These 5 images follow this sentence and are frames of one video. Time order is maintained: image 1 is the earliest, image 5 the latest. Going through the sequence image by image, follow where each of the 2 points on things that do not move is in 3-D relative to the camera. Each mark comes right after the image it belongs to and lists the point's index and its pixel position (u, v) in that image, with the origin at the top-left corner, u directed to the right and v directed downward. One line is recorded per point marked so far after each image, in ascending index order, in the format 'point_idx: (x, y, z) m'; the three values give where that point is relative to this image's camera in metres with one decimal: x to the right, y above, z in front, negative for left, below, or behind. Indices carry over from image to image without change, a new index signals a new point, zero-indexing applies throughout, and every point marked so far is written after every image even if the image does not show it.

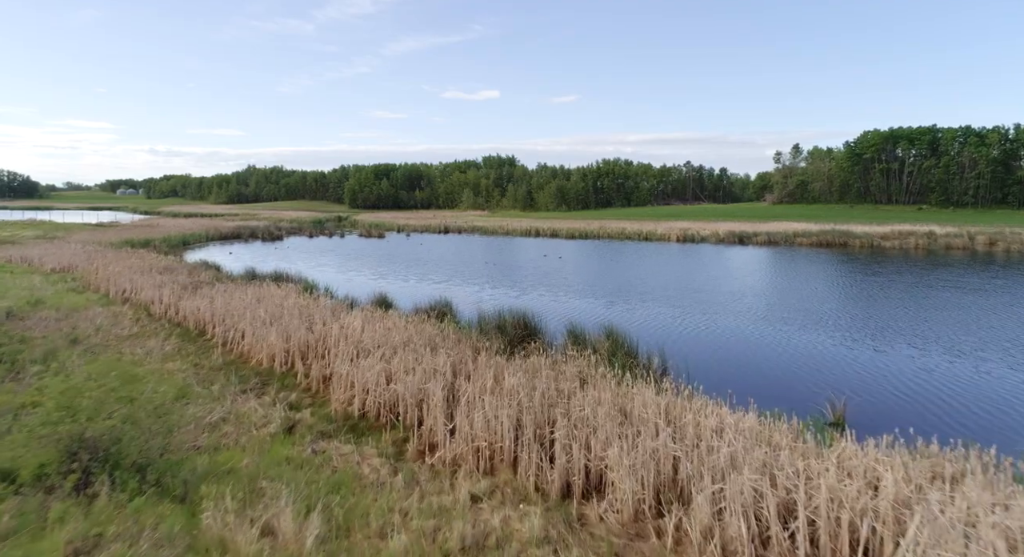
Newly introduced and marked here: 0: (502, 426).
0: (-0.1, -1.6, +5.8) m
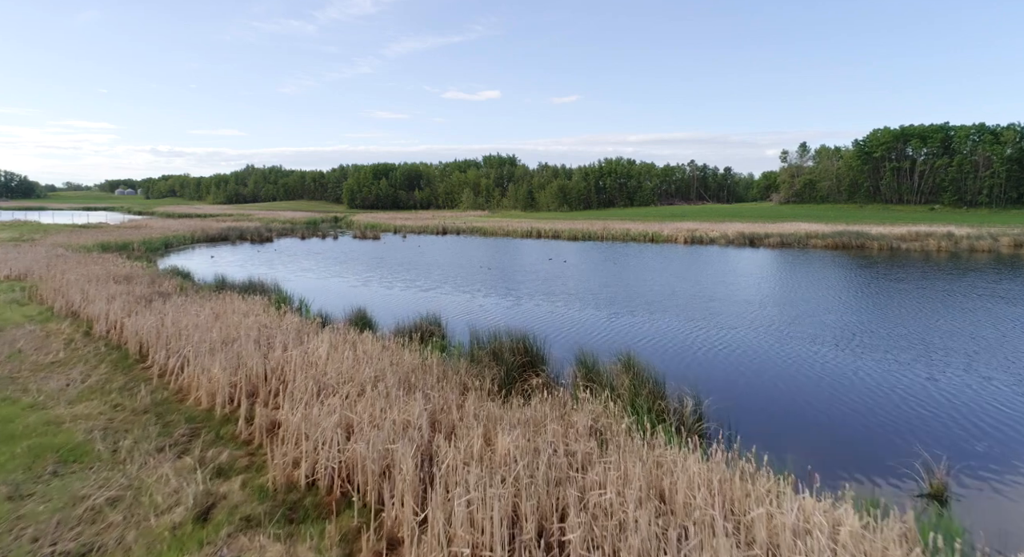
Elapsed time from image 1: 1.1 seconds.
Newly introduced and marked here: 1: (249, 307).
0: (-0.1, -1.8, +4.1) m
1: (-5.4, -0.6, +11.3) m
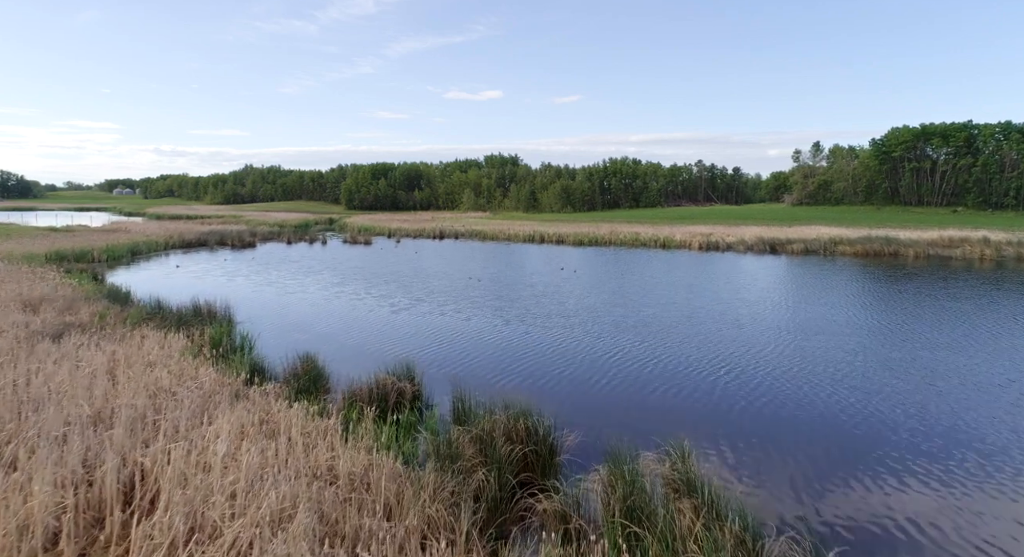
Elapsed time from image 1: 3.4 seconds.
0: (-0.2, -2.4, +1.4) m
1: (-5.4, -1.1, +8.5) m
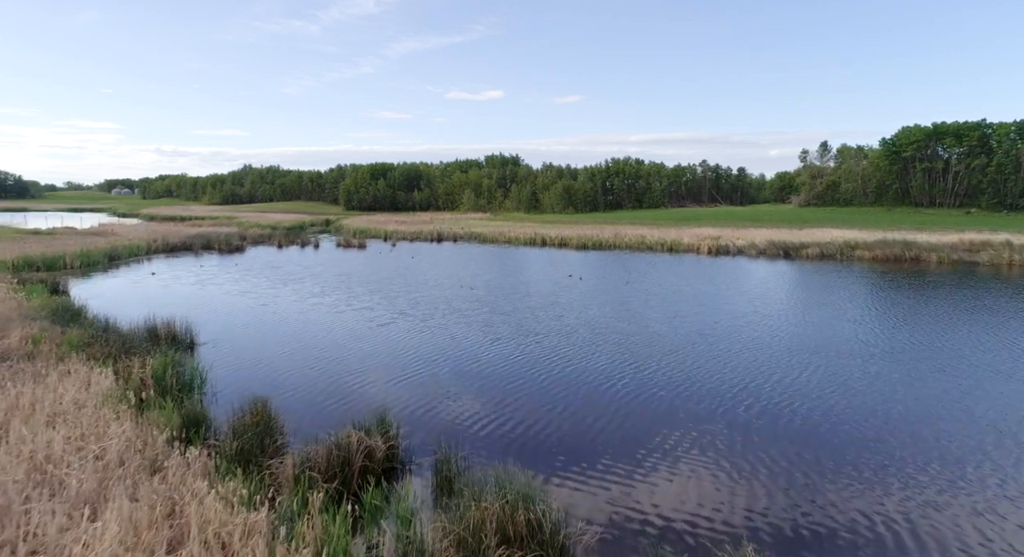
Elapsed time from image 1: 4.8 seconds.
0: (-0.2, -2.7, -0.2) m
1: (-5.5, -1.5, +7.0) m
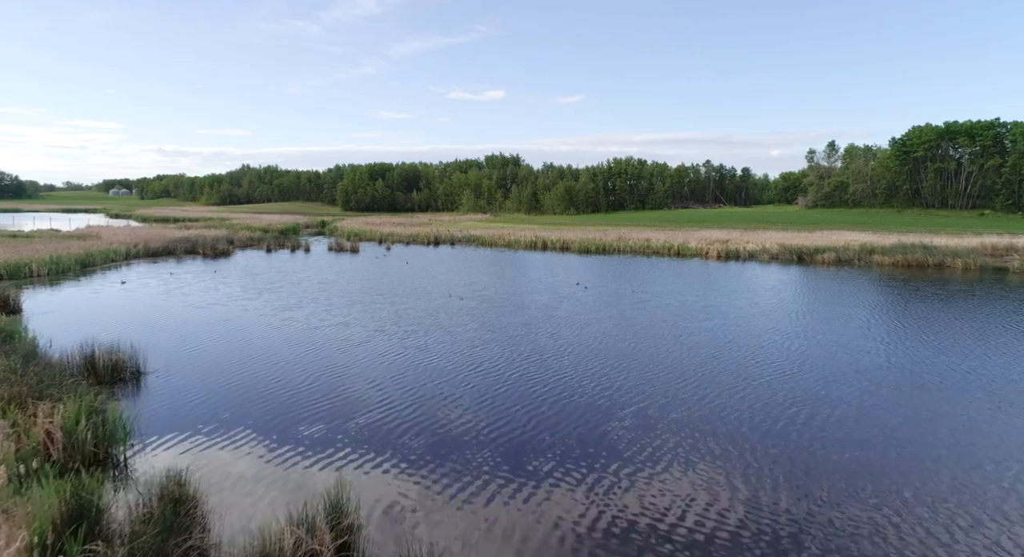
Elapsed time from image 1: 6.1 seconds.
0: (-0.3, -3.0, -1.8) m
1: (-5.5, -1.8, +5.4) m
